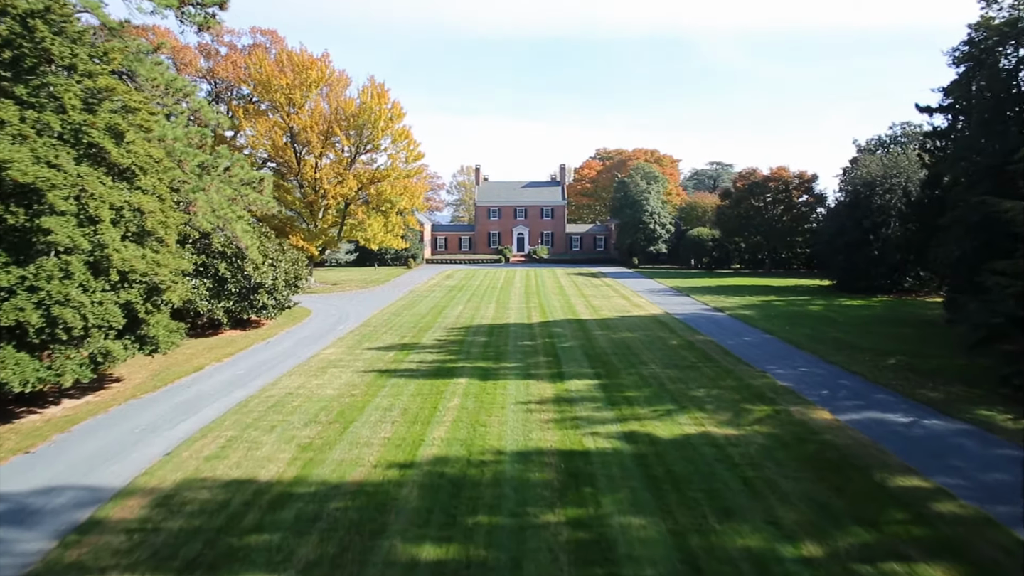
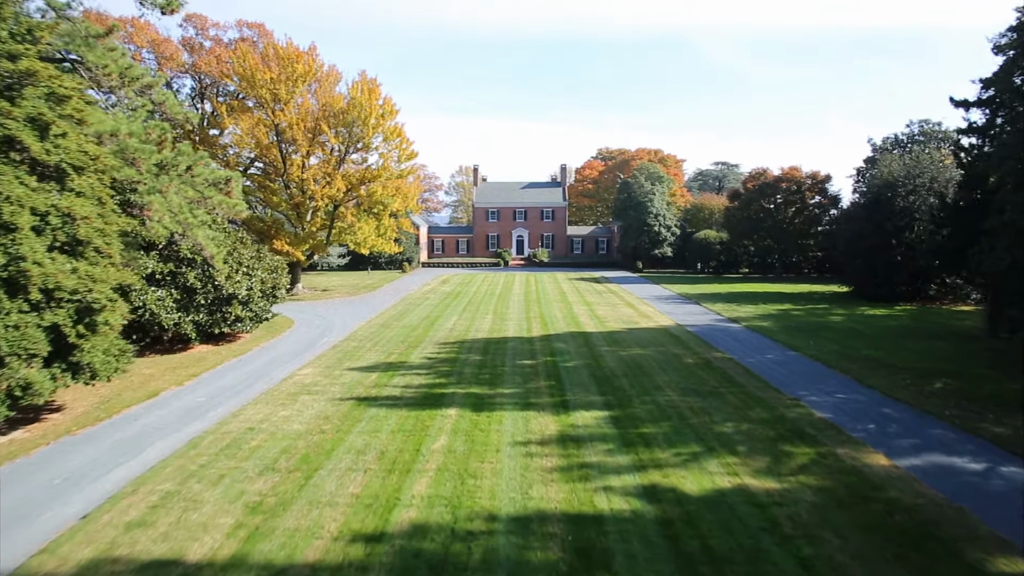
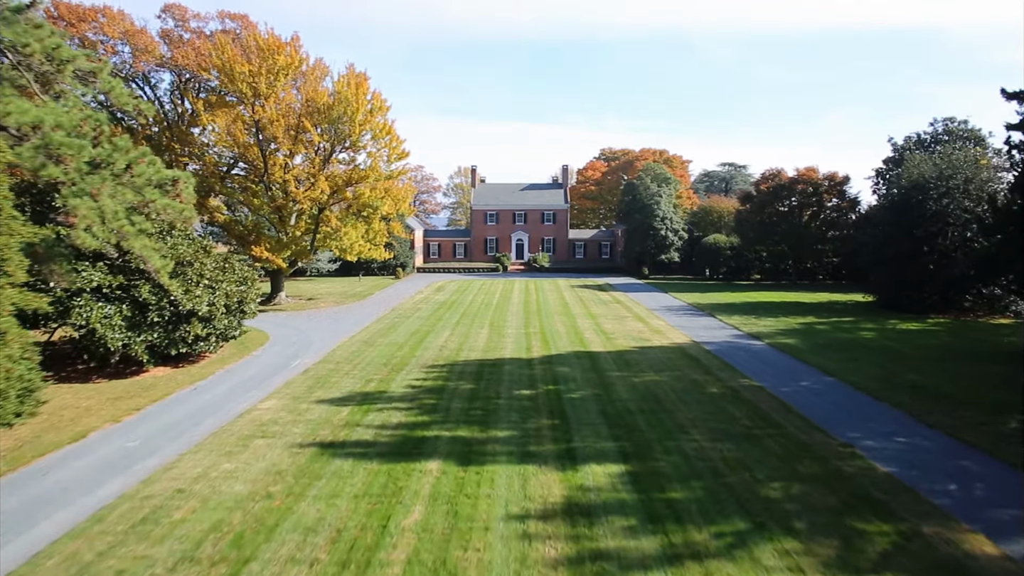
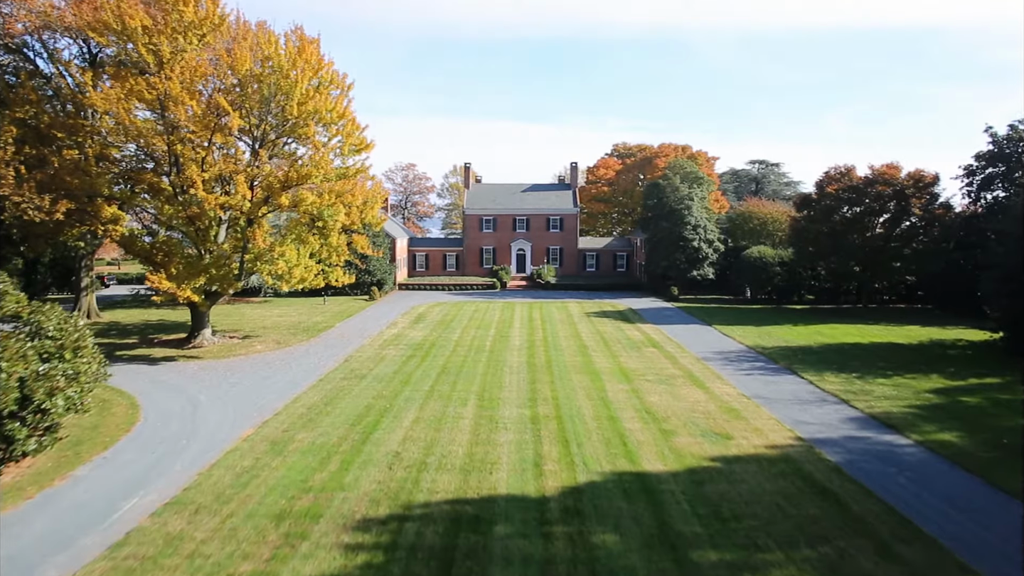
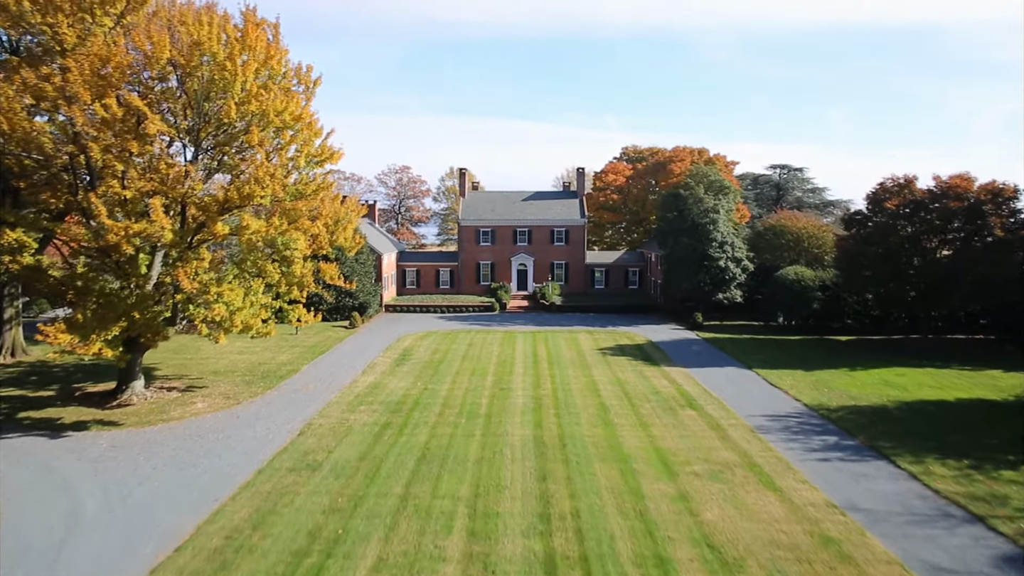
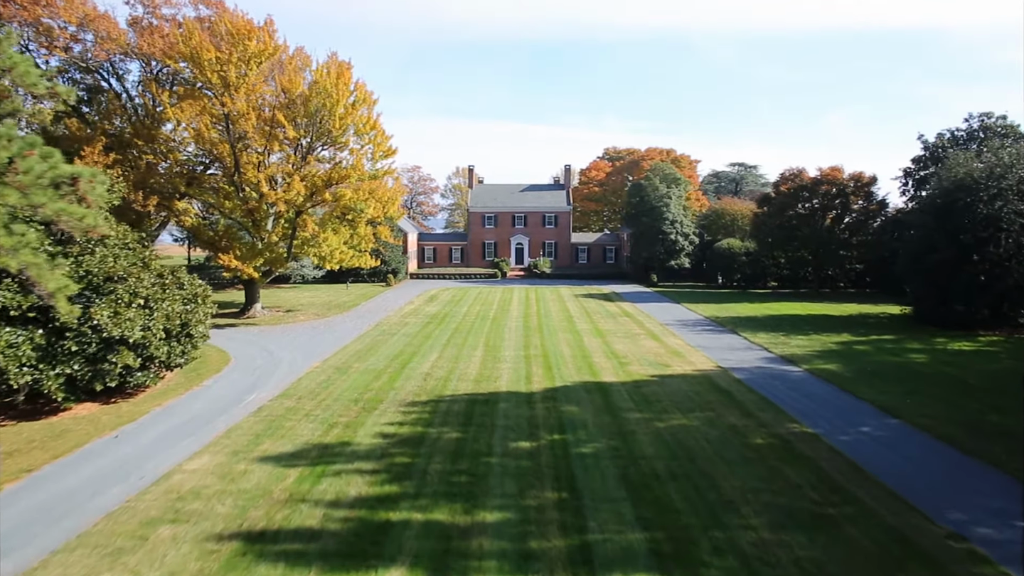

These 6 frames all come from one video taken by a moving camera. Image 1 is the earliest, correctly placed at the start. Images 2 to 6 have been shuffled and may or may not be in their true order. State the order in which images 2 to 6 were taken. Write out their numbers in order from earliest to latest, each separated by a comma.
2, 3, 6, 4, 5
